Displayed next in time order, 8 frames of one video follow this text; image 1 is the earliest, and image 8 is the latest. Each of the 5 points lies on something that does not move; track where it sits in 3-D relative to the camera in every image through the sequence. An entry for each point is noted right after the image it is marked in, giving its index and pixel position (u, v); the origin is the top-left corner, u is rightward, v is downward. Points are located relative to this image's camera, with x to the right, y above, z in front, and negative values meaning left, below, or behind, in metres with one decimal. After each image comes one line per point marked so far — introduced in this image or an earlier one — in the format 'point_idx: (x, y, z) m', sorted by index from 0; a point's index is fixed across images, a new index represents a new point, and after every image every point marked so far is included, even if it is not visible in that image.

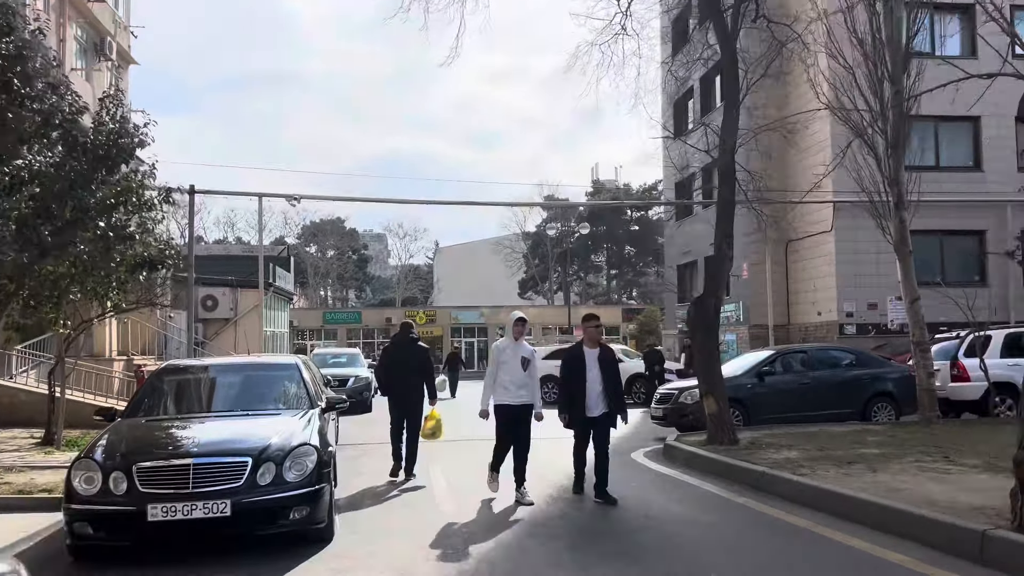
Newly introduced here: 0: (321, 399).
0: (-2.0, -1.1, +8.5) m
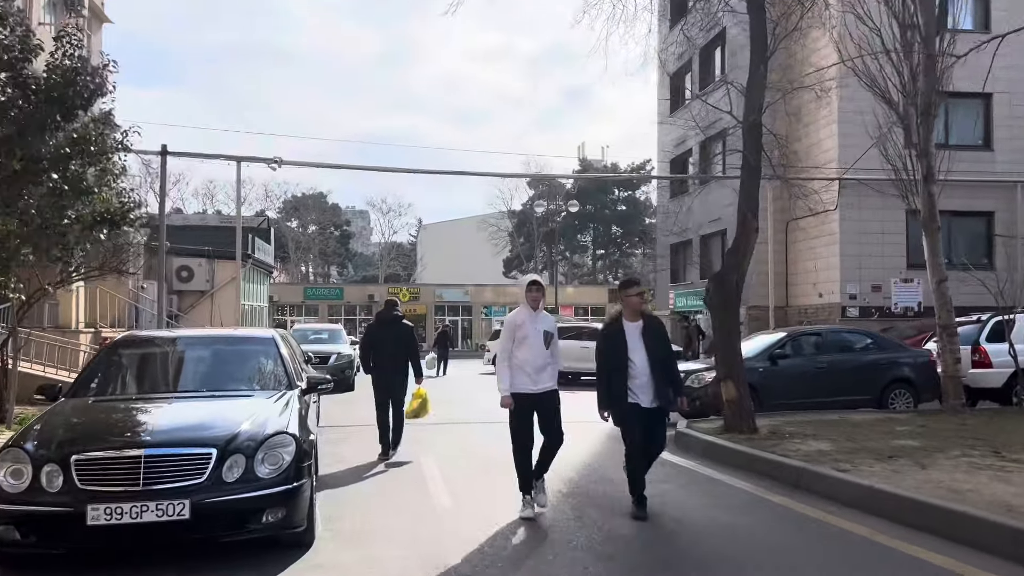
0: (-1.9, -0.8, +7.5) m
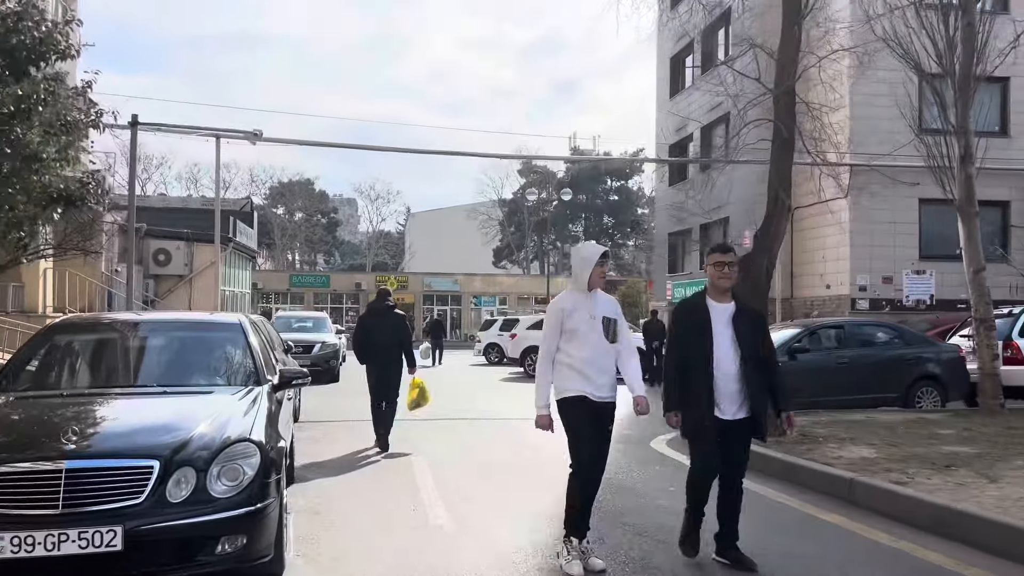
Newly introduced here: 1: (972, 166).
0: (-1.9, -0.7, +6.5) m
1: (+5.9, +1.6, +10.7) m
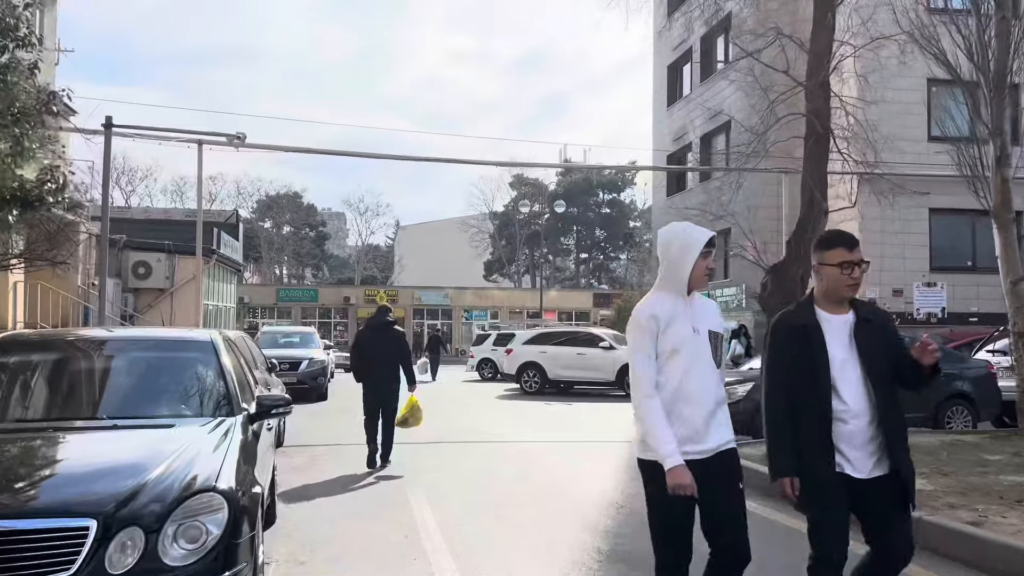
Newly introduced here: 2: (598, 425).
0: (-1.8, -0.7, +5.7) m
1: (+5.9, +1.4, +10.0) m
2: (+1.4, -2.3, +13.9) m
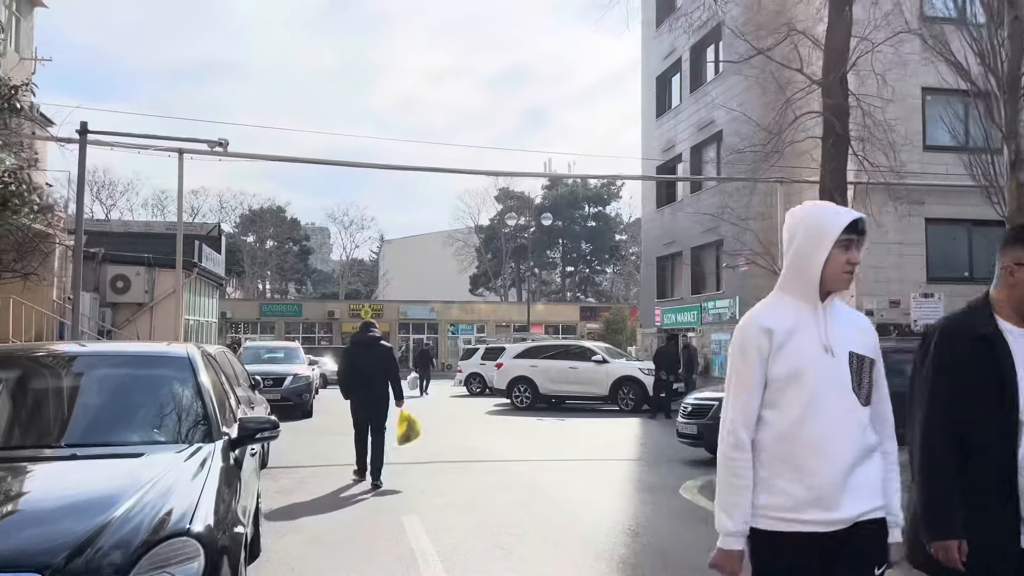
0: (-1.7, -0.8, +5.1) m
1: (+5.9, +1.3, +9.6) m
2: (+1.3, -2.5, +13.4) m
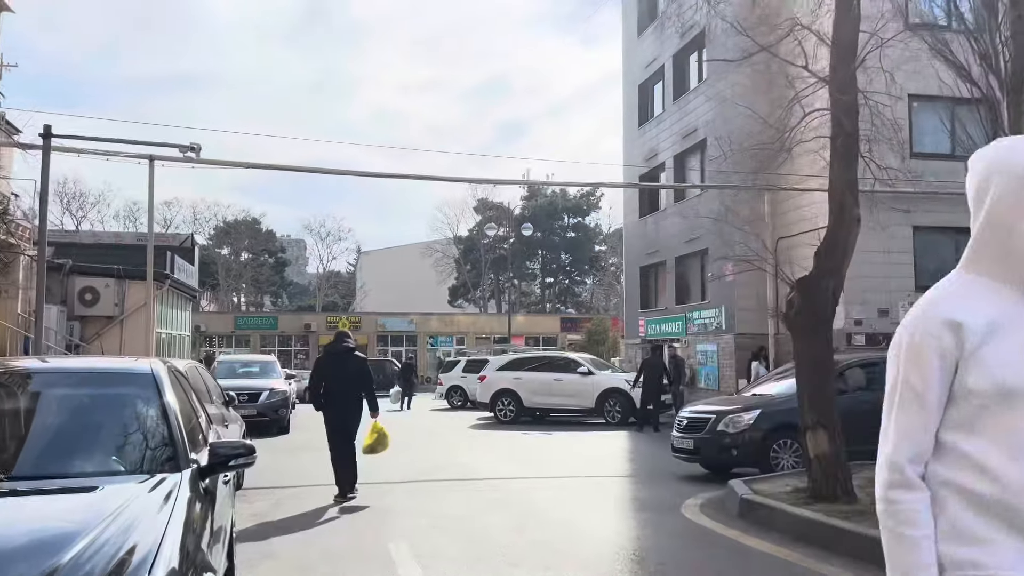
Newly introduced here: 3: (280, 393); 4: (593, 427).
0: (-1.7, -0.8, +4.6) m
1: (+5.7, +1.2, +9.3) m
2: (+1.1, -2.6, +12.9) m
3: (-4.9, -2.2, +17.6) m
4: (+1.8, -3.2, +19.0) m
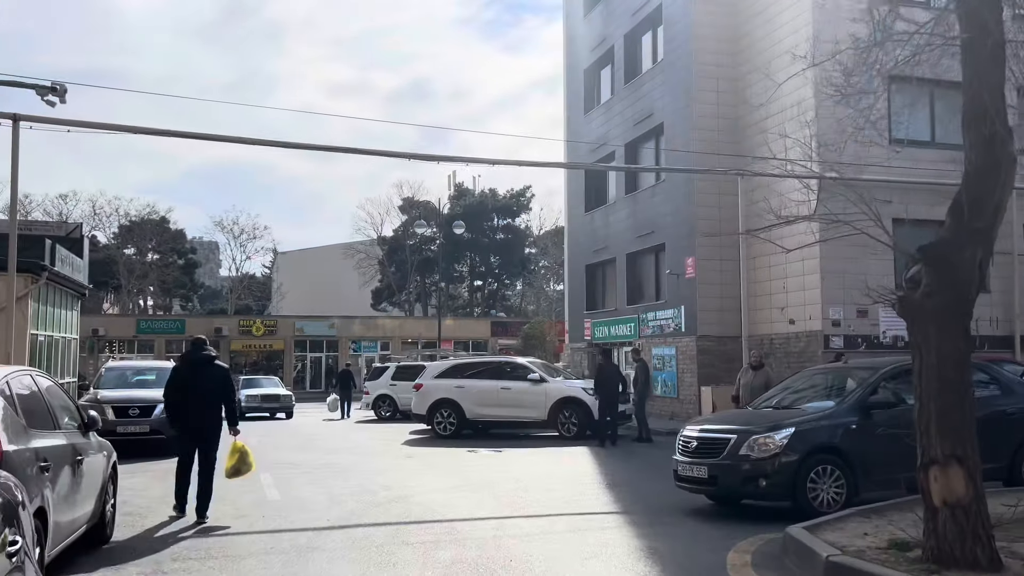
0: (-1.5, -0.6, +2.1) m
1: (+5.5, +1.3, +7.5) m
2: (+0.5, -2.5, +10.6) m
3: (-5.9, -2.1, +14.7) m
4: (+0.7, -3.1, +16.8) m
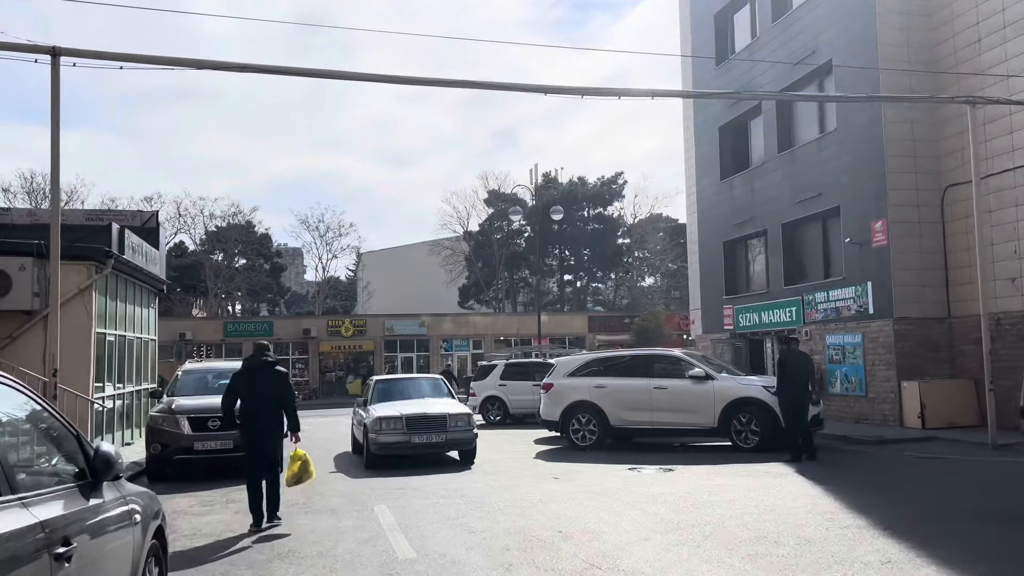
0: (-0.3, -0.3, -1.1) m
1: (+7.1, +1.9, +3.6) m
2: (+2.5, -2.1, +7.2) m
3: (-3.5, -1.8, +11.8) m
4: (+3.2, -2.6, +13.3) m
